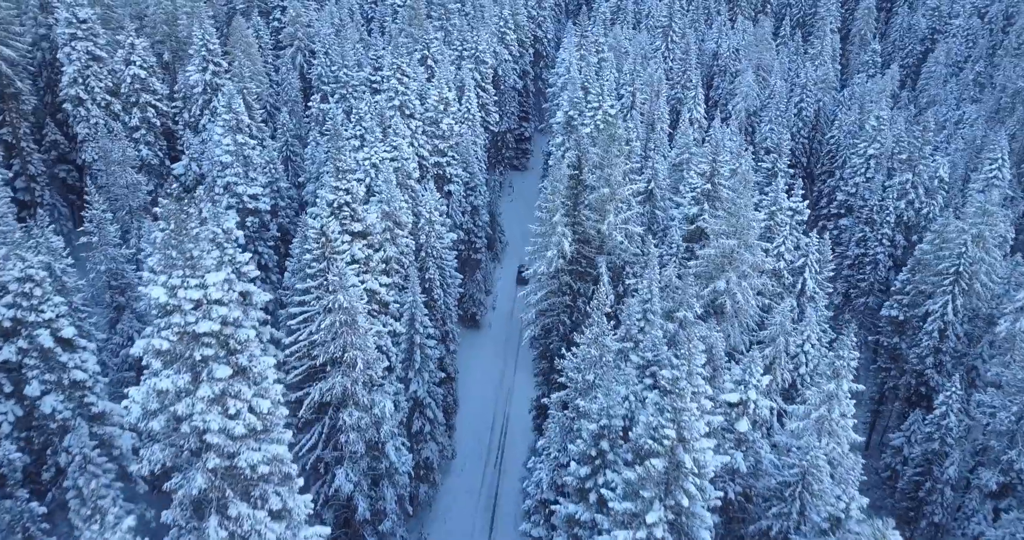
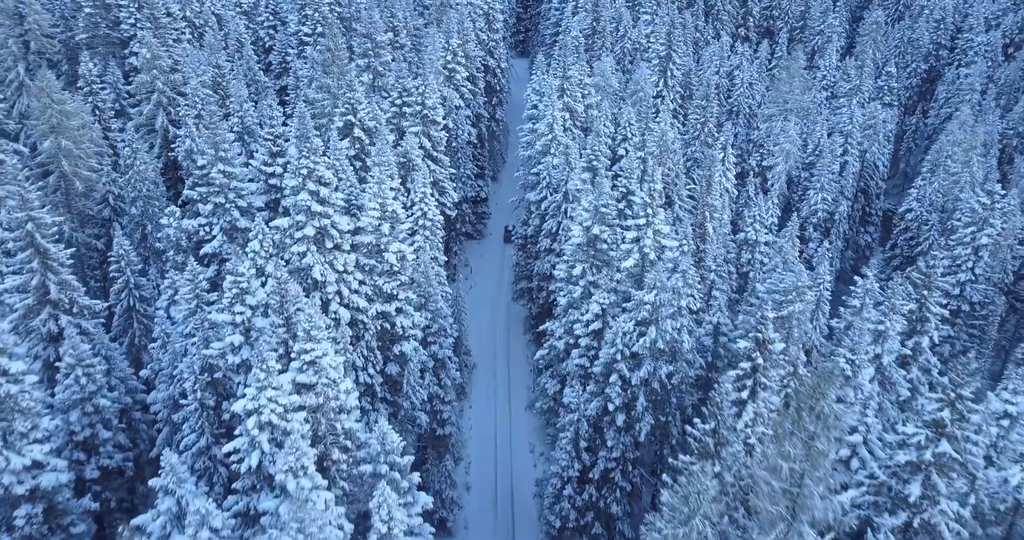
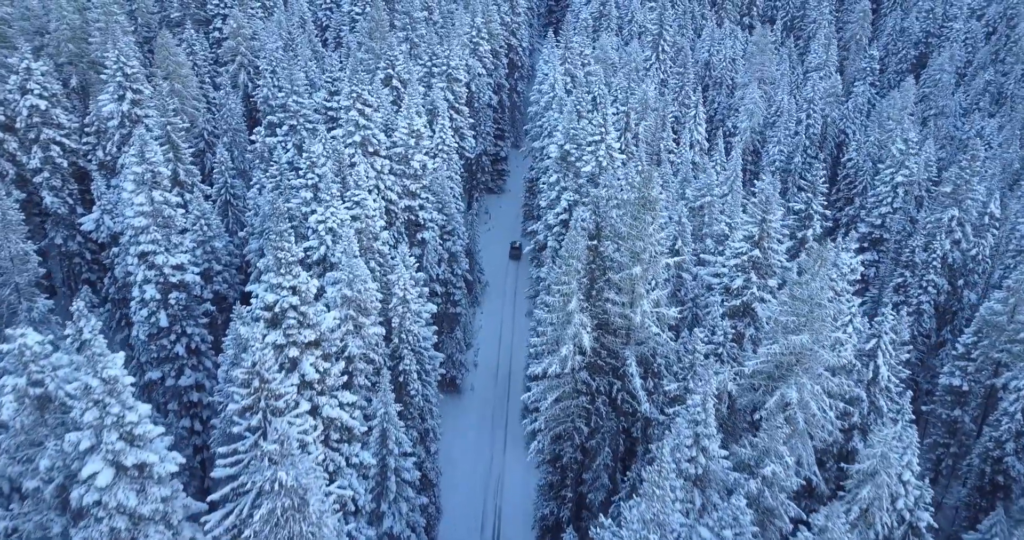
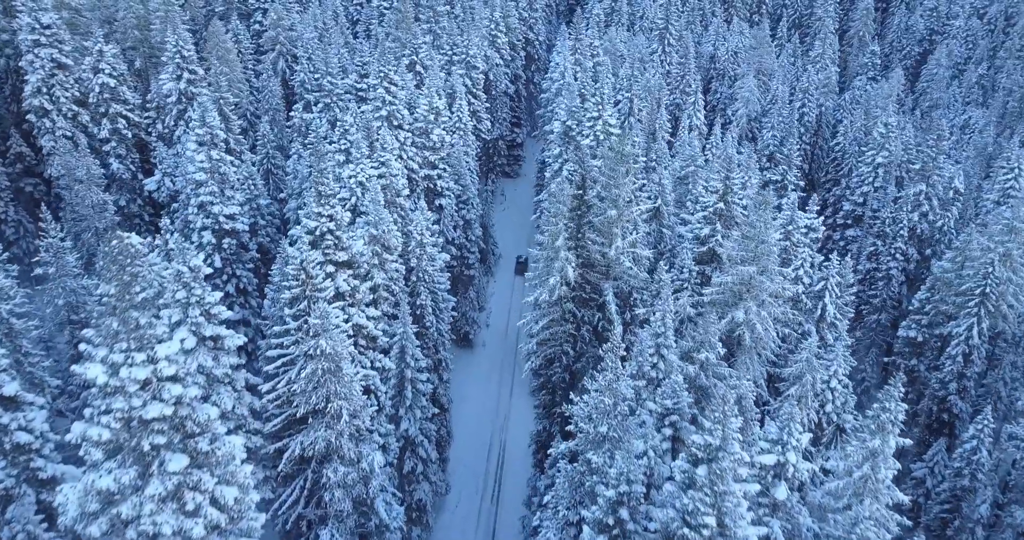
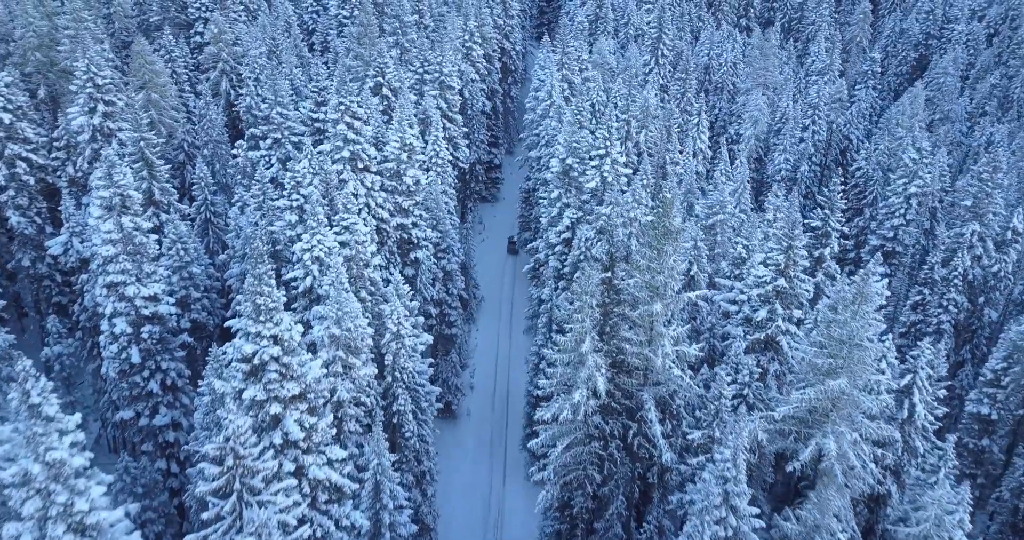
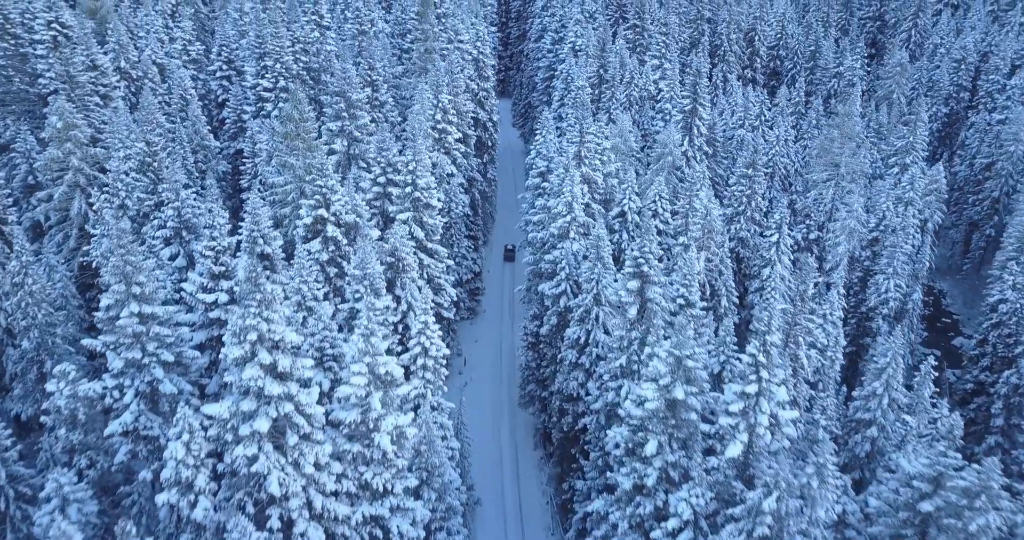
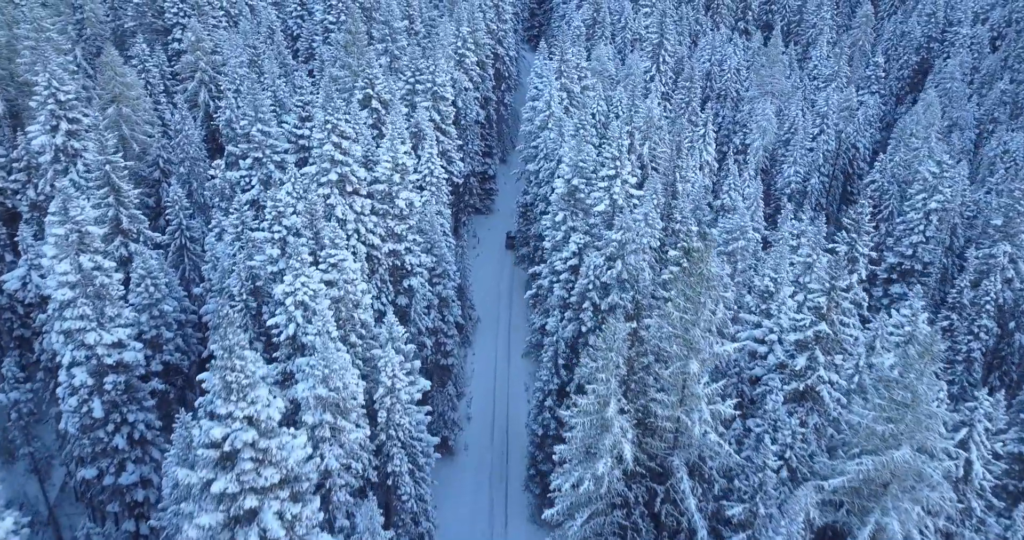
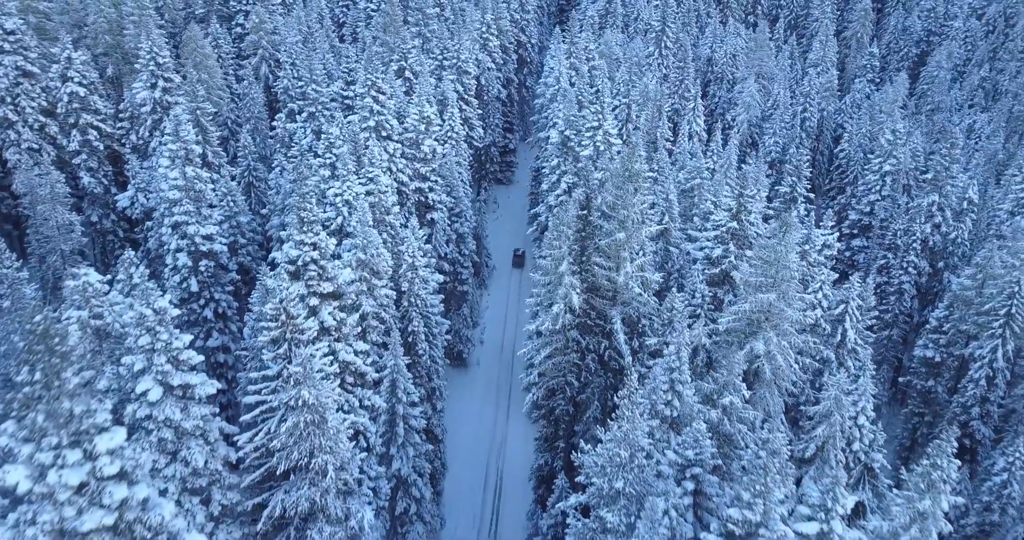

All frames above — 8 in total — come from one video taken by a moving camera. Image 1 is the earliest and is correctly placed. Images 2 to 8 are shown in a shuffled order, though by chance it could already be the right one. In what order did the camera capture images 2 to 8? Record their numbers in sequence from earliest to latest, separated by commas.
4, 8, 3, 5, 7, 2, 6
